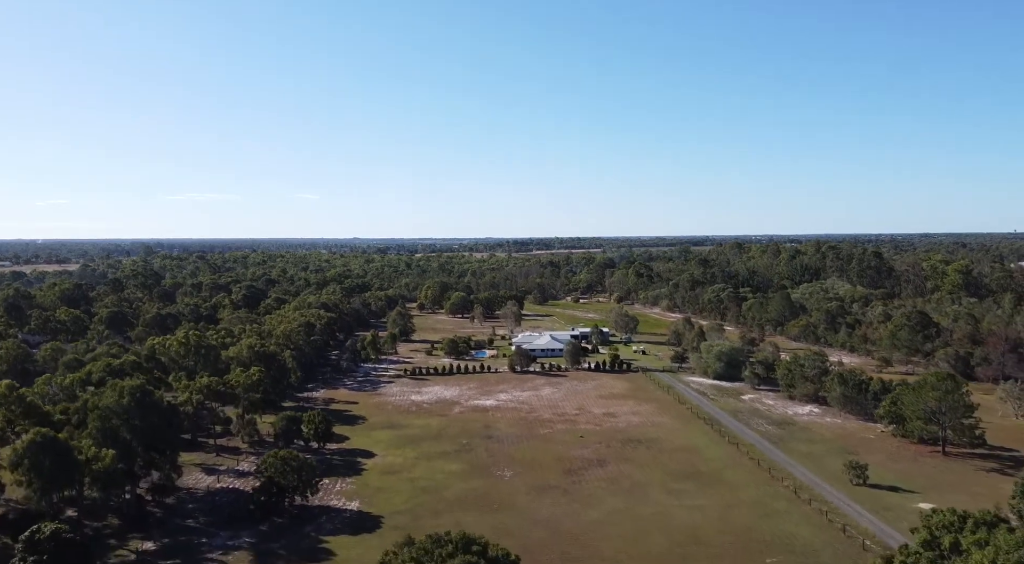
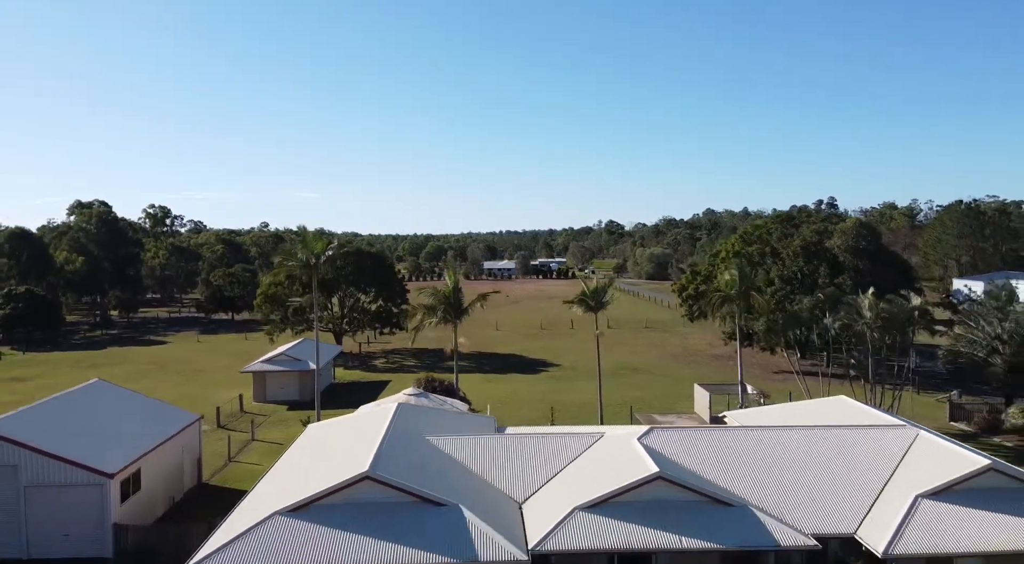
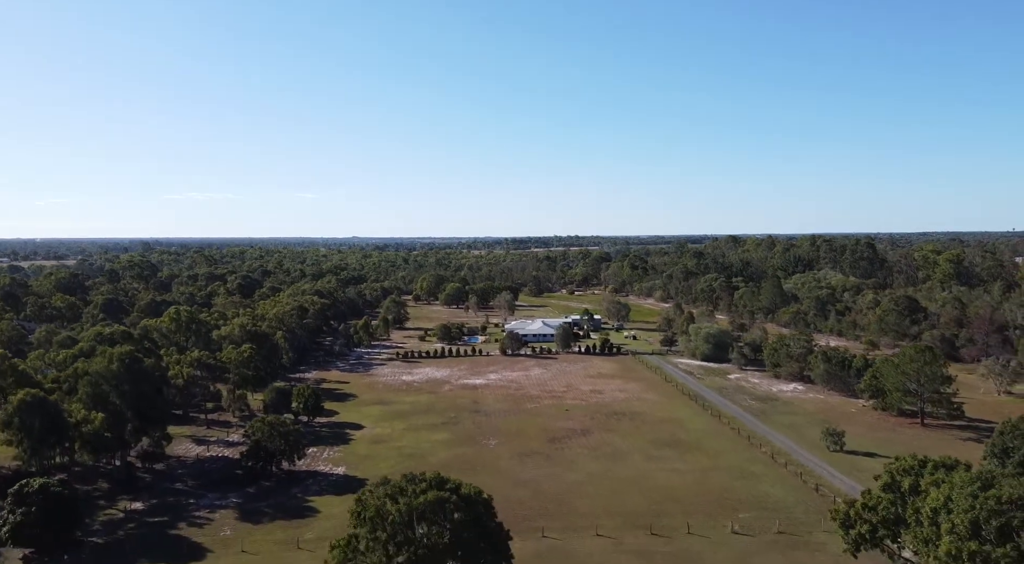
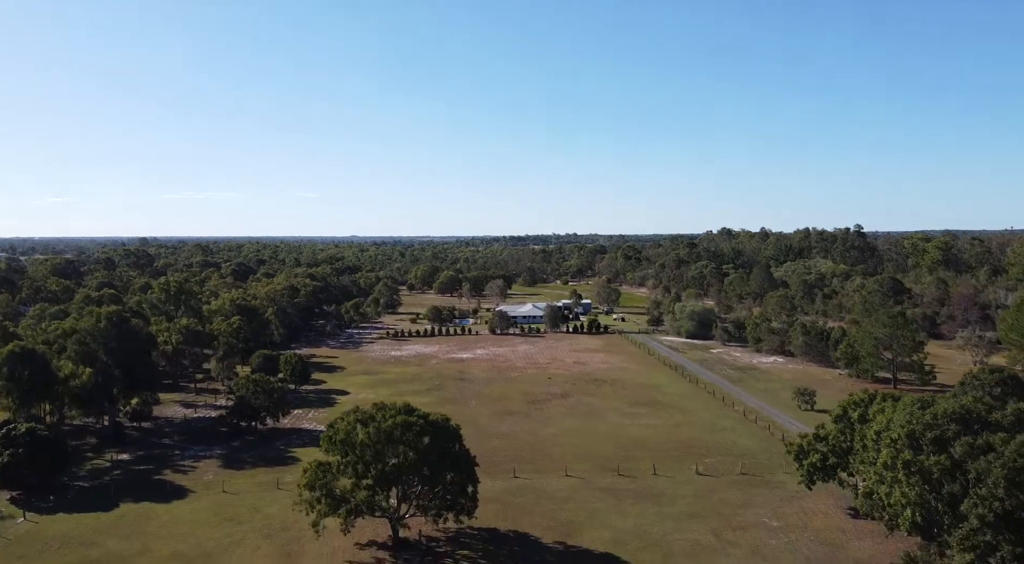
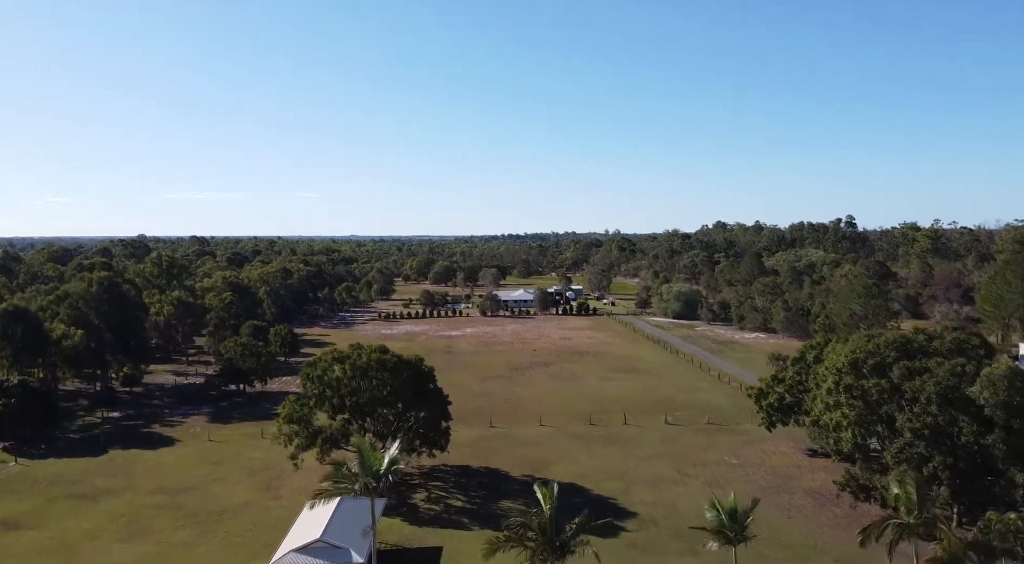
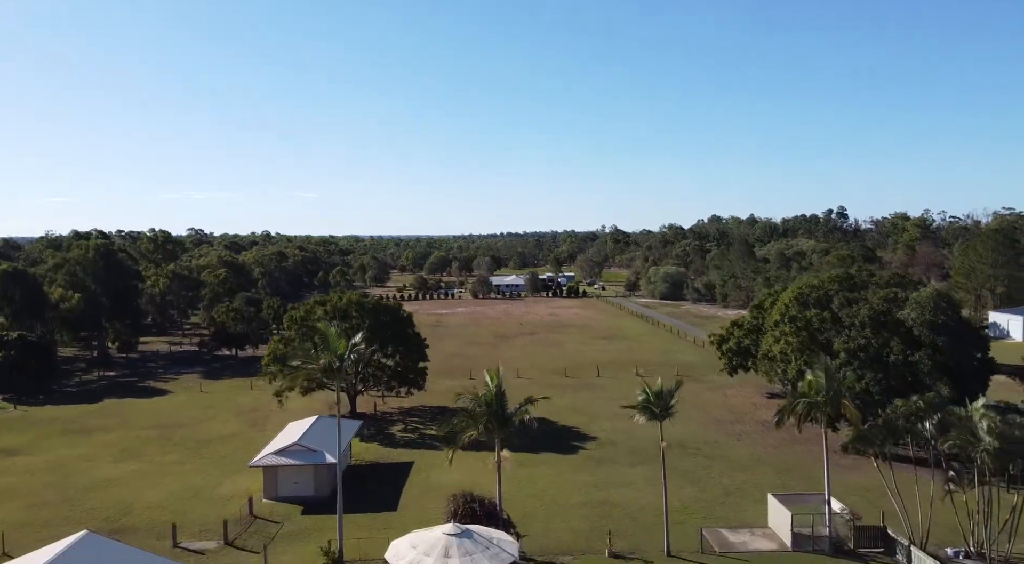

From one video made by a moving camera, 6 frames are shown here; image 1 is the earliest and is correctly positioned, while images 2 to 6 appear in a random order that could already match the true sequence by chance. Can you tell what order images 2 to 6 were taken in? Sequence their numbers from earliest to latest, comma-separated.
3, 4, 5, 6, 2
